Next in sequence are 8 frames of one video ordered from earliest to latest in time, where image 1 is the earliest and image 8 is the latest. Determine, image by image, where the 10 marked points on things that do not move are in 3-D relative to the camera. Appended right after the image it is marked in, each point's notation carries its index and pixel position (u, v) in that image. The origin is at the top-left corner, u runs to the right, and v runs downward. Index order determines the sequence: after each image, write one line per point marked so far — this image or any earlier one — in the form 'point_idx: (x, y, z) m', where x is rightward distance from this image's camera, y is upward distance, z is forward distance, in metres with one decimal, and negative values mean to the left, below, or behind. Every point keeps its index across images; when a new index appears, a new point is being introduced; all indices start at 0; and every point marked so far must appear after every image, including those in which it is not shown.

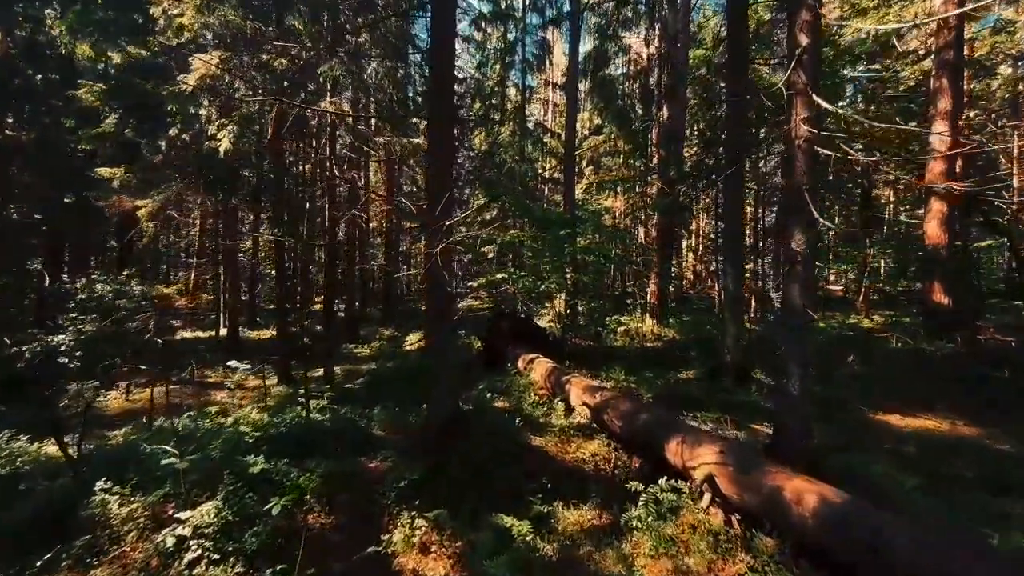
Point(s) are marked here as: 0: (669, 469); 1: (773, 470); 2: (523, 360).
0: (+1.4, -1.6, +4.8) m
1: (+1.8, -1.2, +3.7) m
2: (+0.2, -1.2, +9.4) m
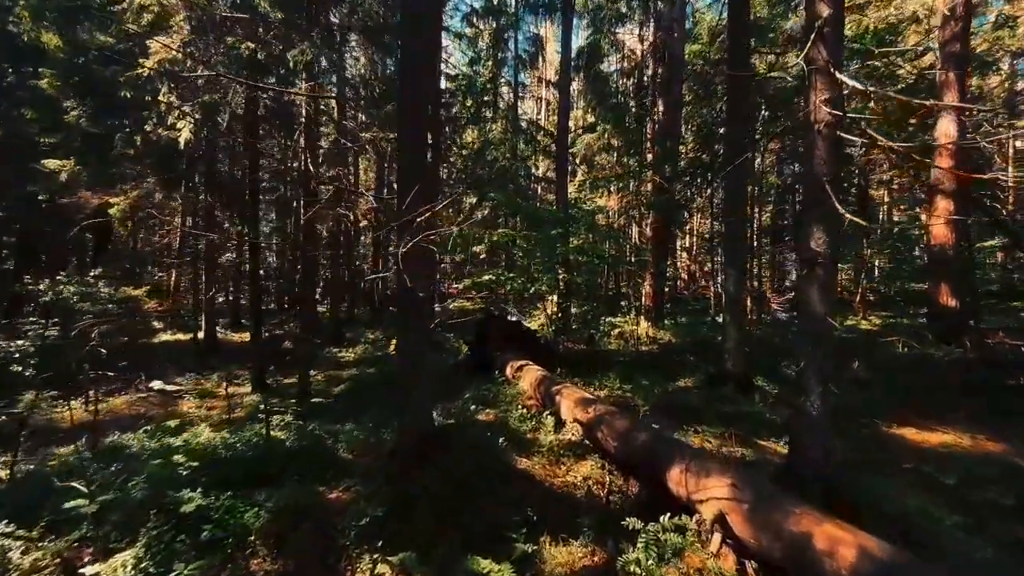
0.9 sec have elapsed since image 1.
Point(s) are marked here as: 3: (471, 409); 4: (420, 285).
0: (+1.2, -1.6, +4.3) m
1: (+1.6, -1.3, +3.2) m
2: (0.0, -1.3, +8.8) m
3: (-0.5, -1.6, +7.1) m
4: (-0.8, 0.0, +4.9) m
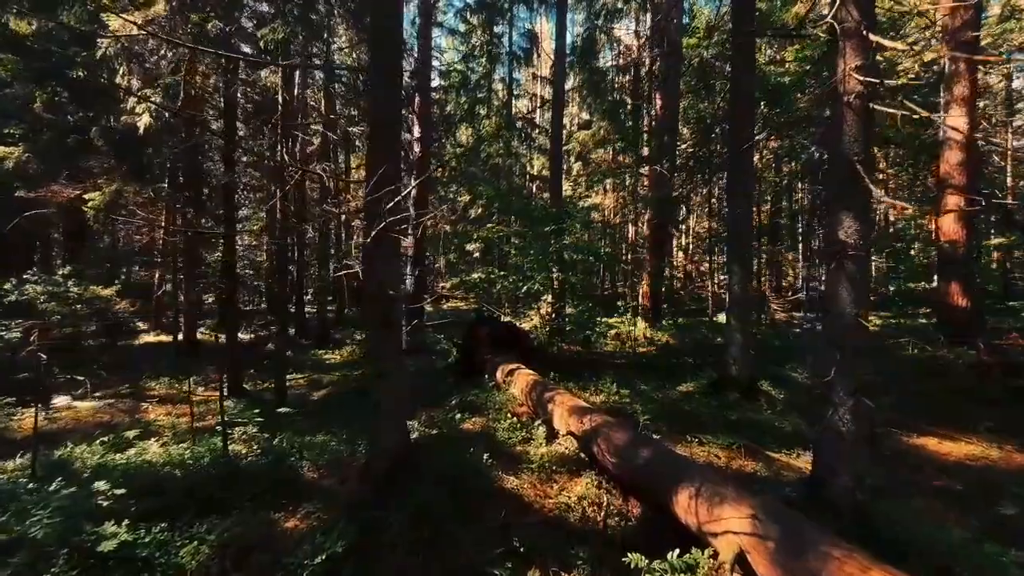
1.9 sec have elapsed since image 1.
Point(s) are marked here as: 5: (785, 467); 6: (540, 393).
0: (+1.1, -1.6, +3.7) m
1: (+1.5, -1.3, +2.7) m
2: (-0.1, -1.2, +8.3) m
3: (-0.7, -1.6, +6.6) m
4: (-0.9, +0.1, +4.4) m
5: (+2.5, -1.6, +5.1) m
6: (+0.3, -1.2, +6.6) m
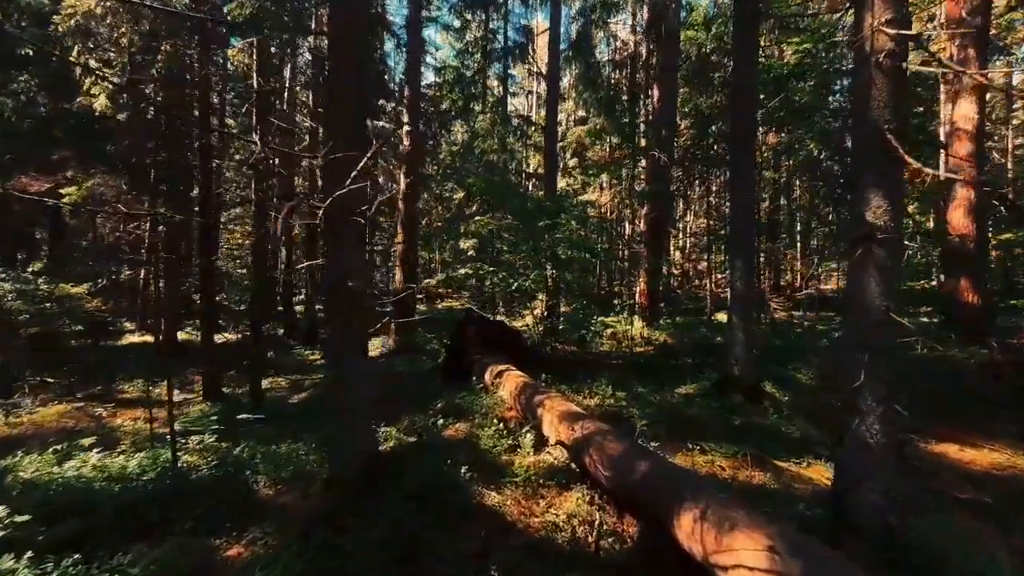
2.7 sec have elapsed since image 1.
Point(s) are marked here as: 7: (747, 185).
0: (+1.0, -1.5, +3.3) m
1: (+1.4, -1.2, +2.2) m
2: (-0.3, -1.2, +7.8) m
3: (-0.8, -1.5, +6.1) m
4: (-1.1, +0.1, +3.9) m
5: (+2.4, -1.6, +4.7) m
6: (+0.2, -1.2, +6.2) m
7: (+3.0, +1.3, +7.2) m
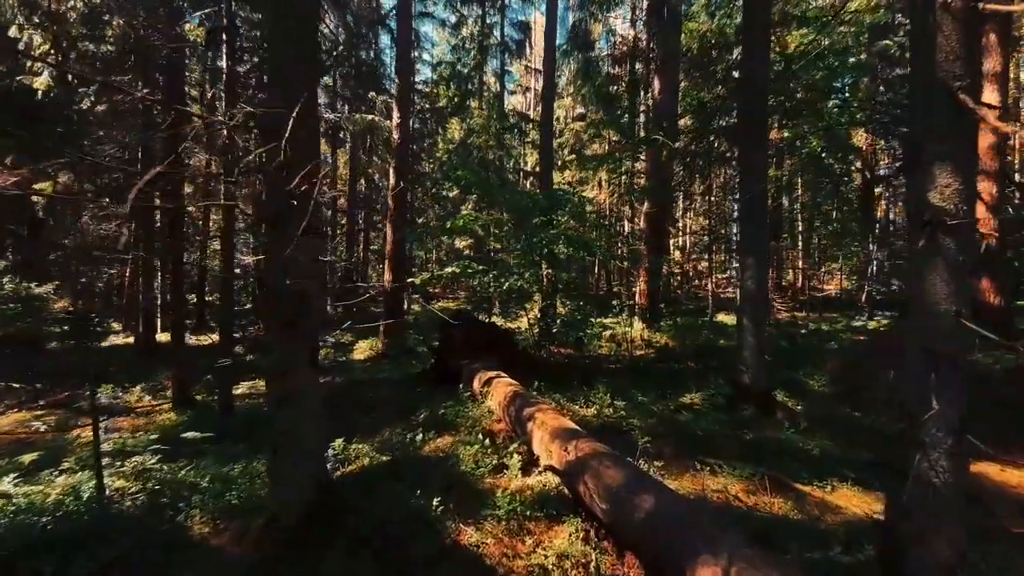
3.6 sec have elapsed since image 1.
0: (+0.9, -1.5, +2.7) m
1: (+1.3, -1.2, +1.6) m
2: (-0.4, -1.2, +7.2) m
3: (-0.9, -1.5, +5.5) m
4: (-1.2, +0.1, +3.3) m
5: (+2.3, -1.6, +4.1) m
6: (+0.1, -1.2, +5.6) m
7: (+2.9, +1.3, +6.7) m
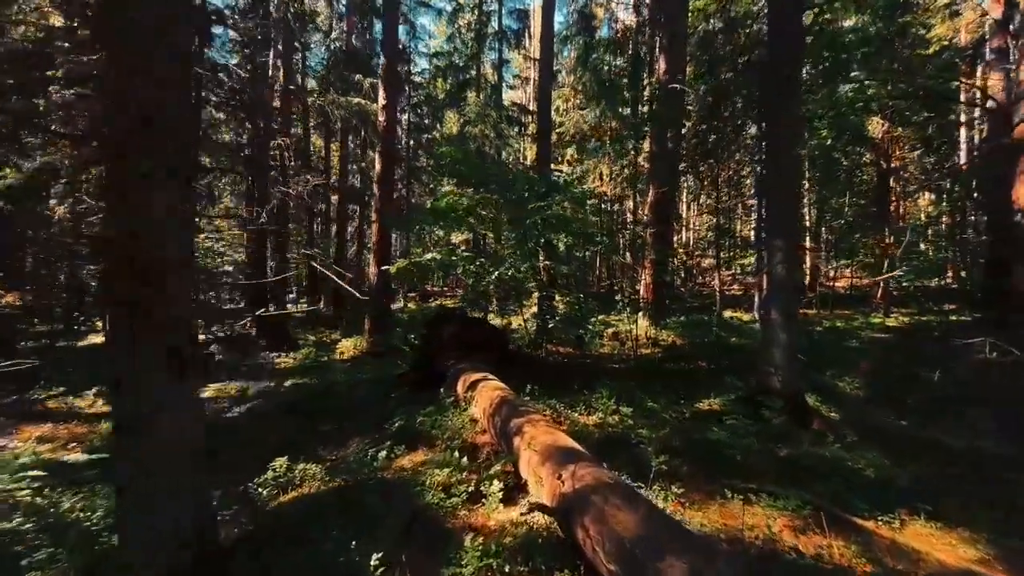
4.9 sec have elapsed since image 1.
0: (+0.7, -1.4, +1.7) m
1: (+1.2, -1.1, +0.6) m
2: (-0.5, -1.1, +6.3) m
3: (-1.1, -1.4, +4.5) m
4: (-1.3, +0.2, +2.4) m
5: (+2.1, -1.5, +3.1) m
6: (-0.1, -1.1, +4.6) m
7: (+2.8, +1.4, +5.7) m
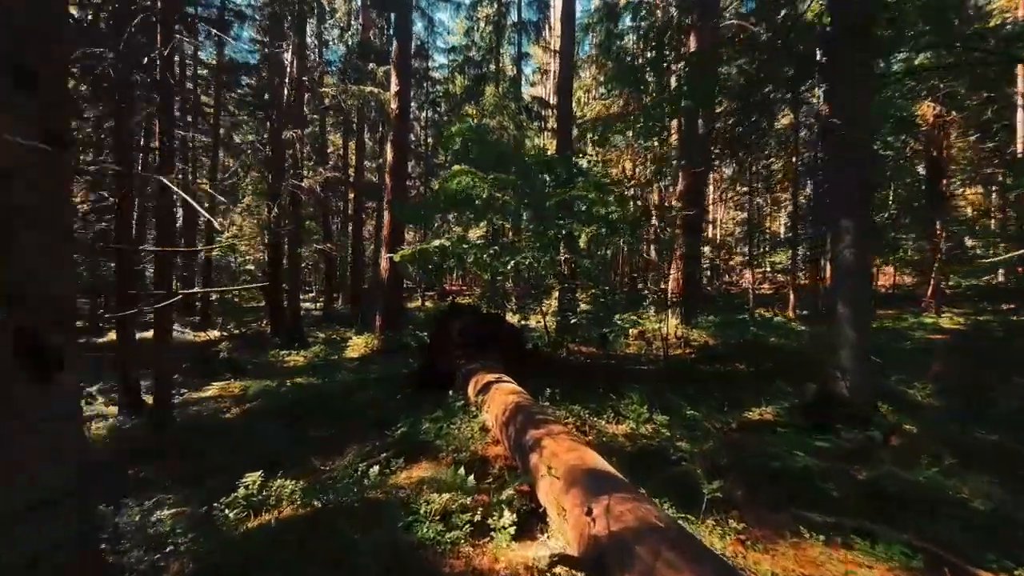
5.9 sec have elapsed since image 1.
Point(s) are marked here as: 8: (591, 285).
0: (+0.8, -1.3, +1.0) m
1: (+1.1, -1.0, -0.1) m
2: (-0.4, -1.0, +5.5) m
3: (-0.9, -1.3, +3.8) m
4: (-1.3, +0.3, +1.7) m
5: (+2.2, -1.4, +2.3) m
6: (+0.1, -1.0, +3.9) m
7: (+3.0, +1.5, +4.8) m
8: (+1.3, +0.1, +9.3) m
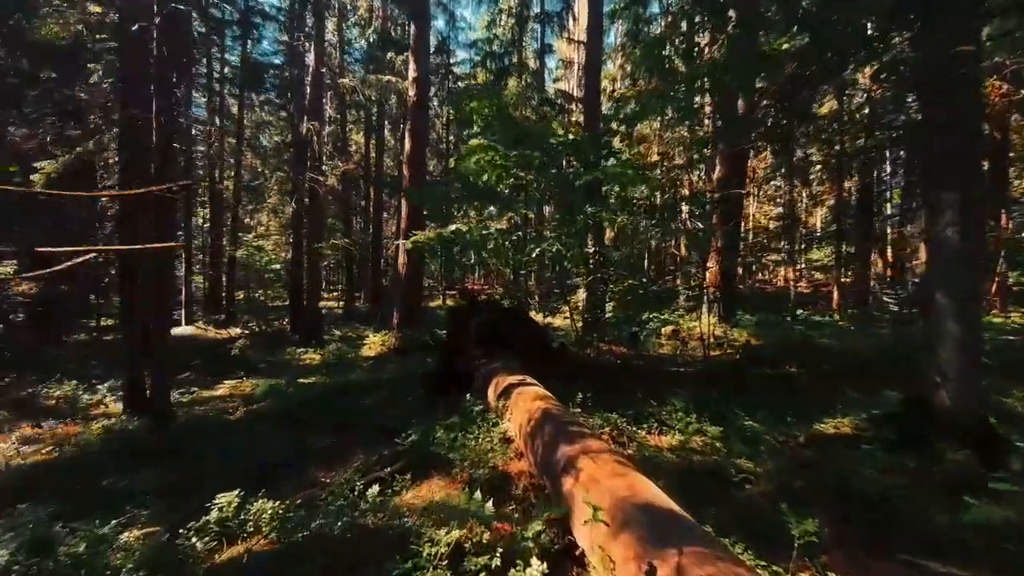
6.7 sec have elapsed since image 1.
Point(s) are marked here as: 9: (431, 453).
0: (+0.8, -1.2, +0.2) m
1: (+1.1, -0.9, -0.9) m
2: (-0.1, -0.9, +4.9) m
3: (-0.8, -1.2, +3.2) m
4: (-1.2, +0.4, +1.0) m
5: (+2.3, -1.3, +1.5) m
6: (+0.2, -0.9, +3.2) m
7: (+3.2, +1.6, +4.0) m
8: (+1.7, +0.1, +8.5) m
9: (-0.6, -1.2, +4.2) m
